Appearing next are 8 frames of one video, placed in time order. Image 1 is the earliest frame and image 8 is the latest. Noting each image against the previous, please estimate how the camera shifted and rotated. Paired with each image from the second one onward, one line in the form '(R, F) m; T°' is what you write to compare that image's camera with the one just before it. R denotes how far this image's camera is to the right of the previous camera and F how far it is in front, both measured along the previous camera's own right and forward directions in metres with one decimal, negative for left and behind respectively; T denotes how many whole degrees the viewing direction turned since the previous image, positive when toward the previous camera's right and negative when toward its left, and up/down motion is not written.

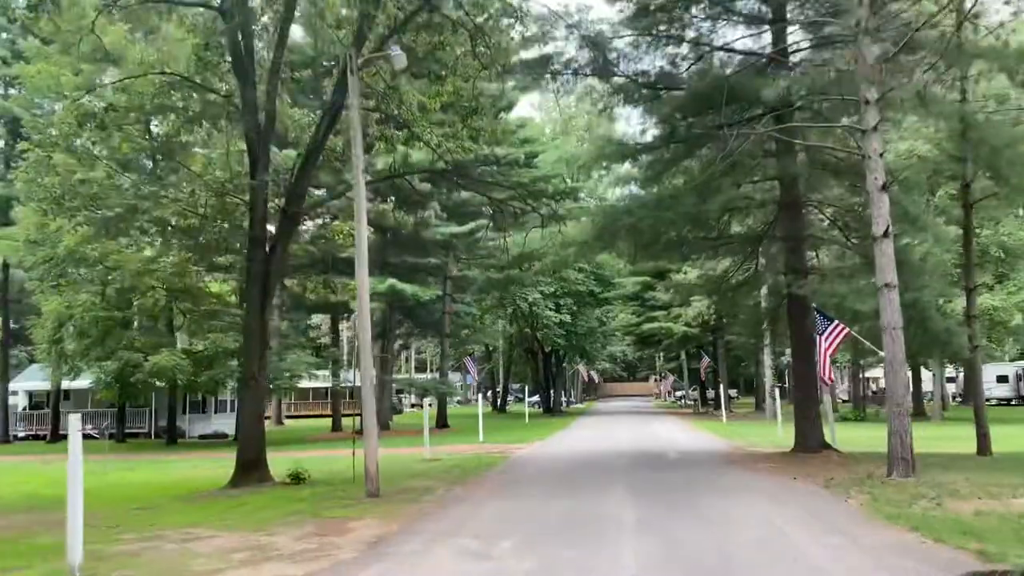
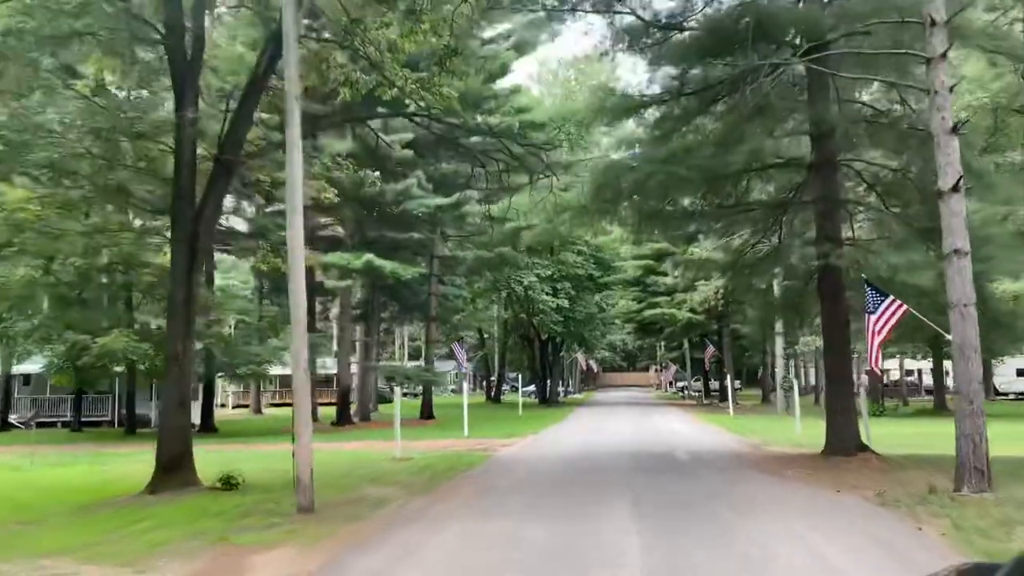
(+0.4, +3.0) m; 0°
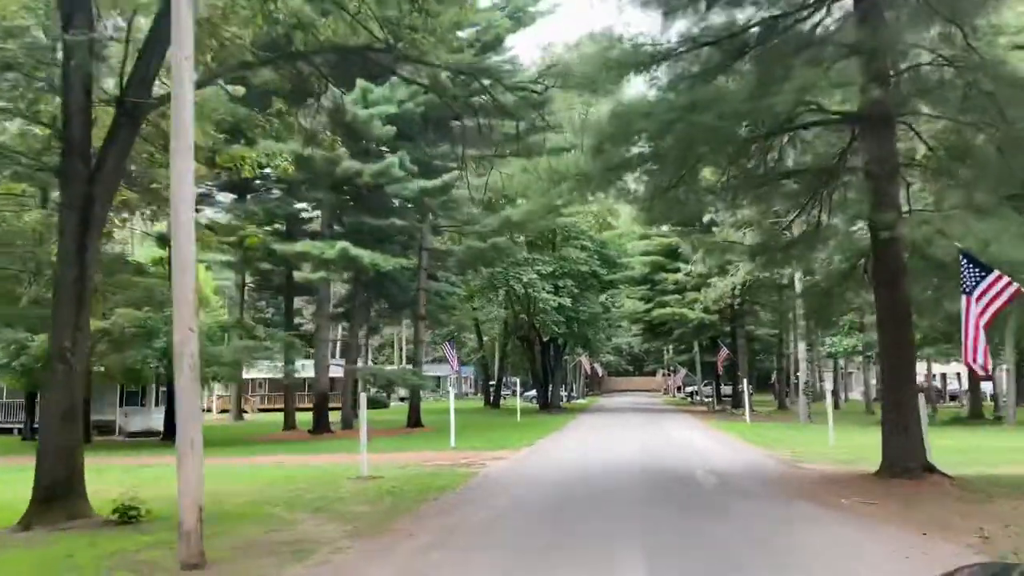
(+0.4, +3.1) m; 0°
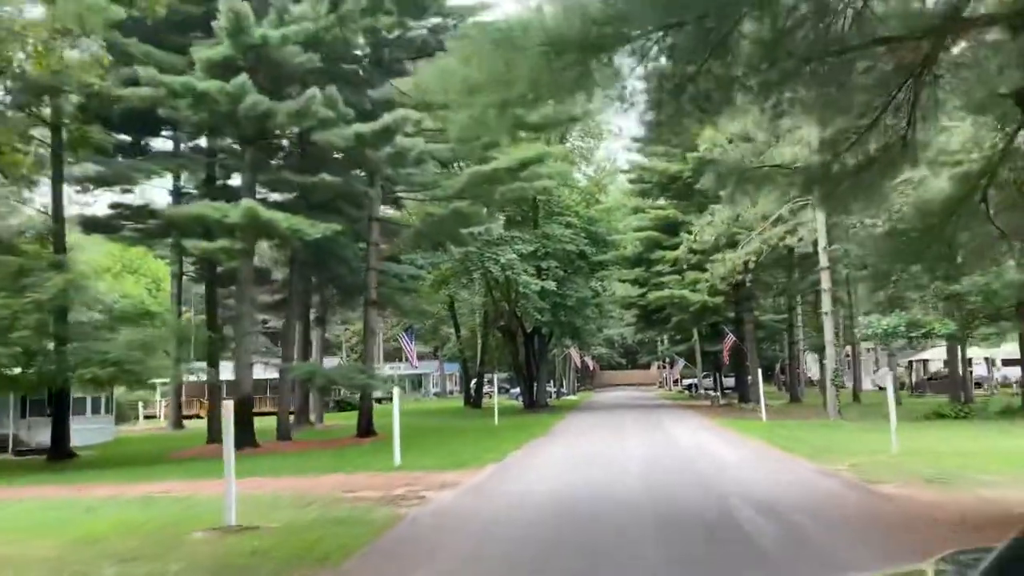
(+0.7, +5.5) m; +1°
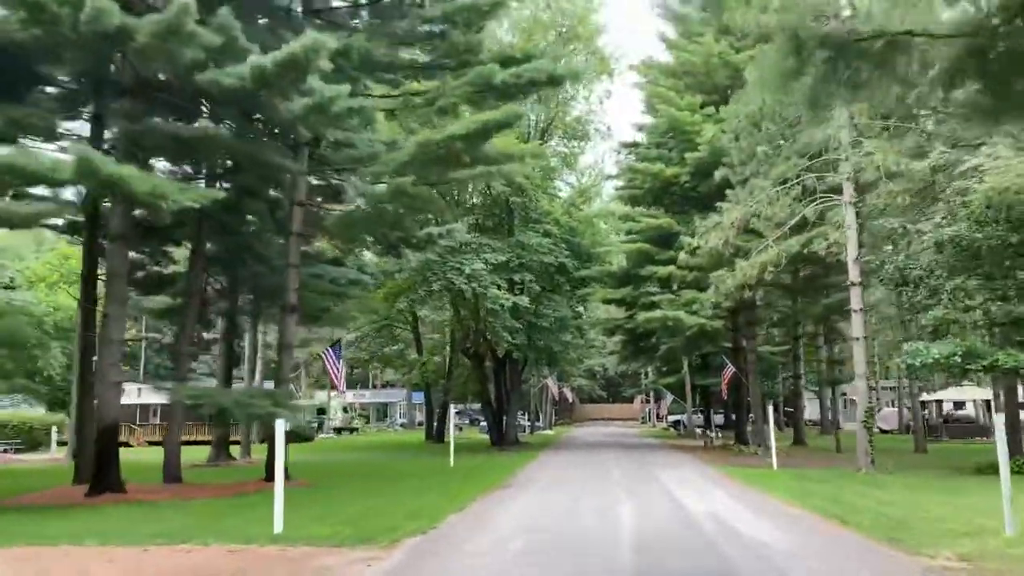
(+0.6, +5.4) m; +1°
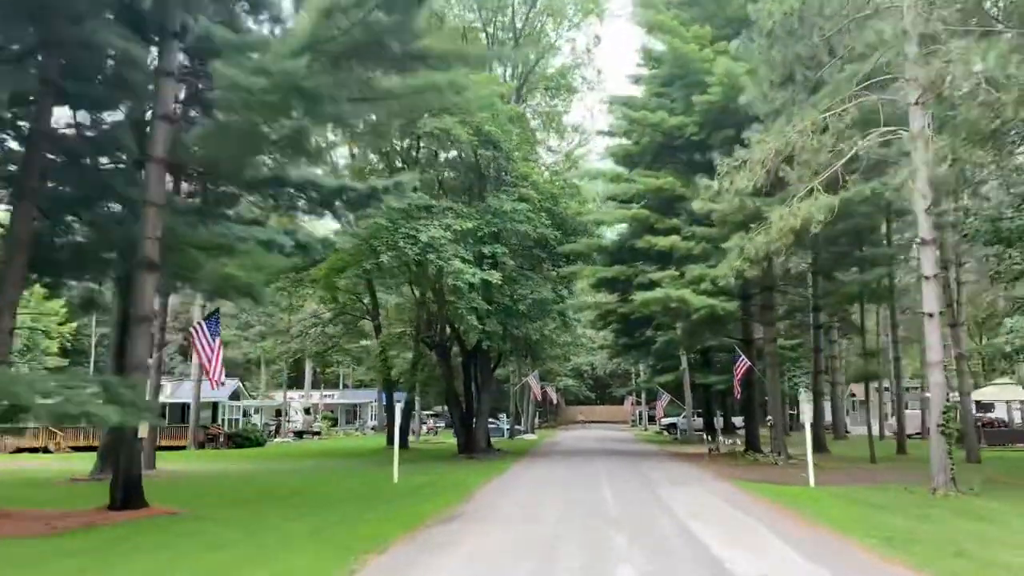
(+0.7, +5.9) m; +1°
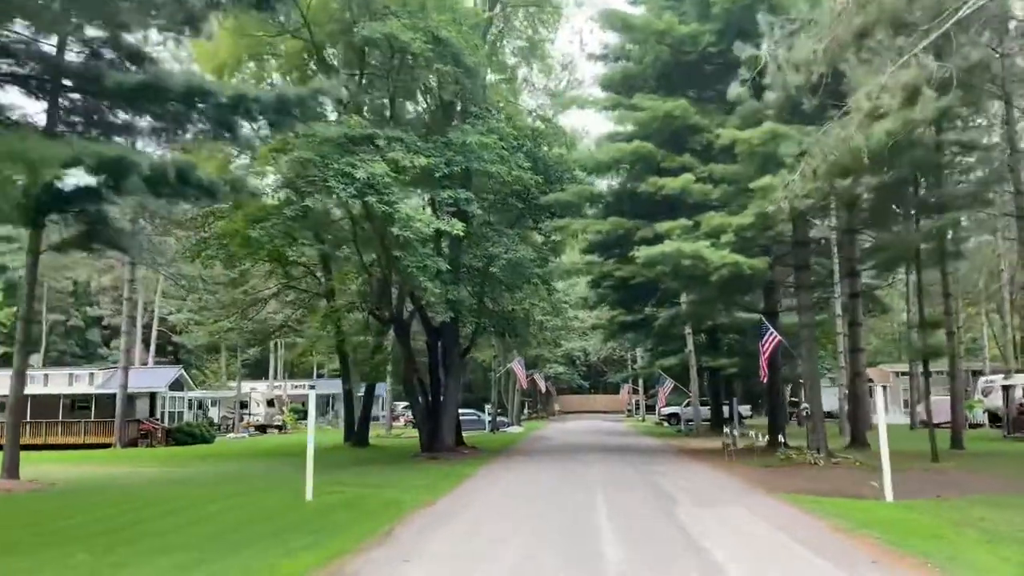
(+0.7, +5.8) m; 0°
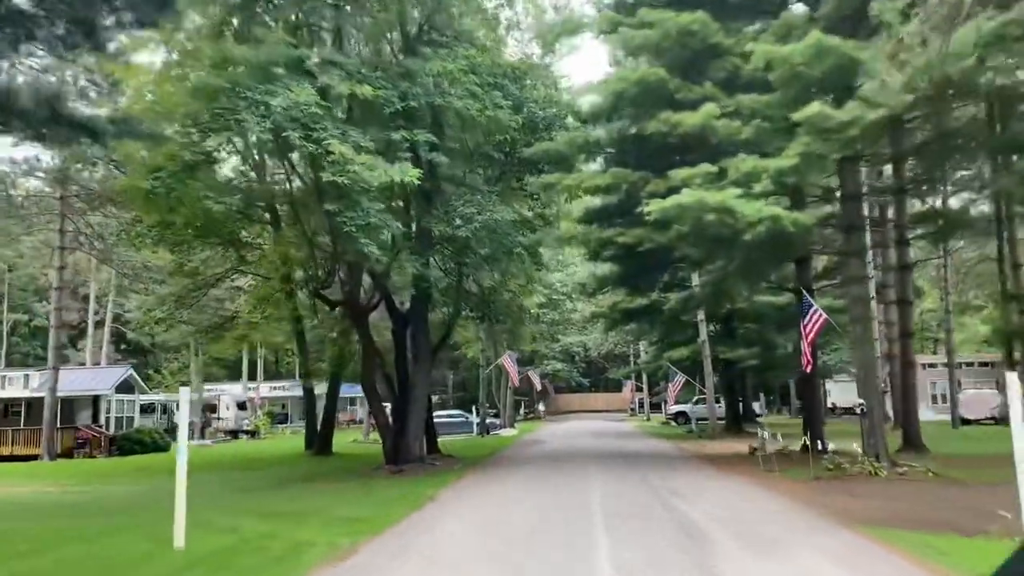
(+0.5, +4.6) m; 0°
